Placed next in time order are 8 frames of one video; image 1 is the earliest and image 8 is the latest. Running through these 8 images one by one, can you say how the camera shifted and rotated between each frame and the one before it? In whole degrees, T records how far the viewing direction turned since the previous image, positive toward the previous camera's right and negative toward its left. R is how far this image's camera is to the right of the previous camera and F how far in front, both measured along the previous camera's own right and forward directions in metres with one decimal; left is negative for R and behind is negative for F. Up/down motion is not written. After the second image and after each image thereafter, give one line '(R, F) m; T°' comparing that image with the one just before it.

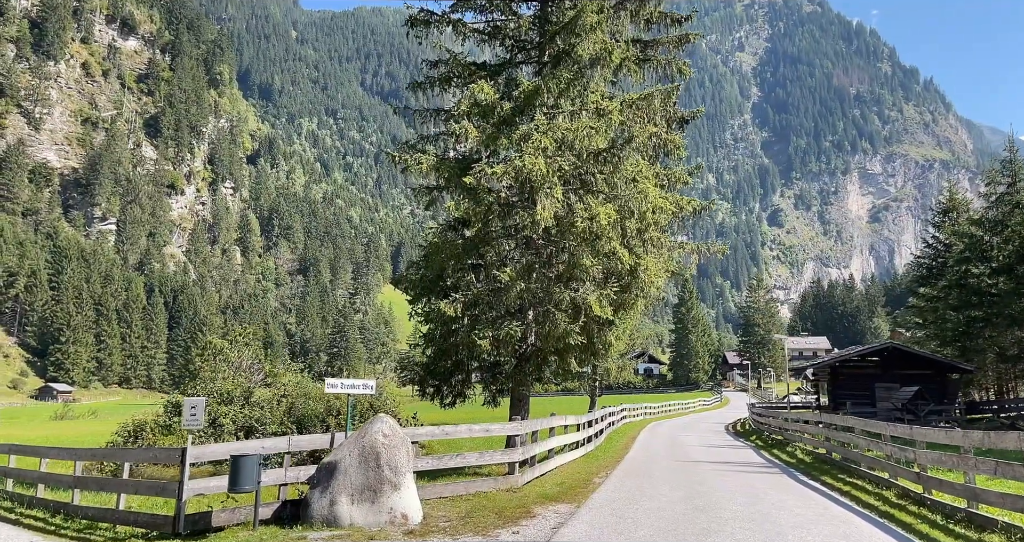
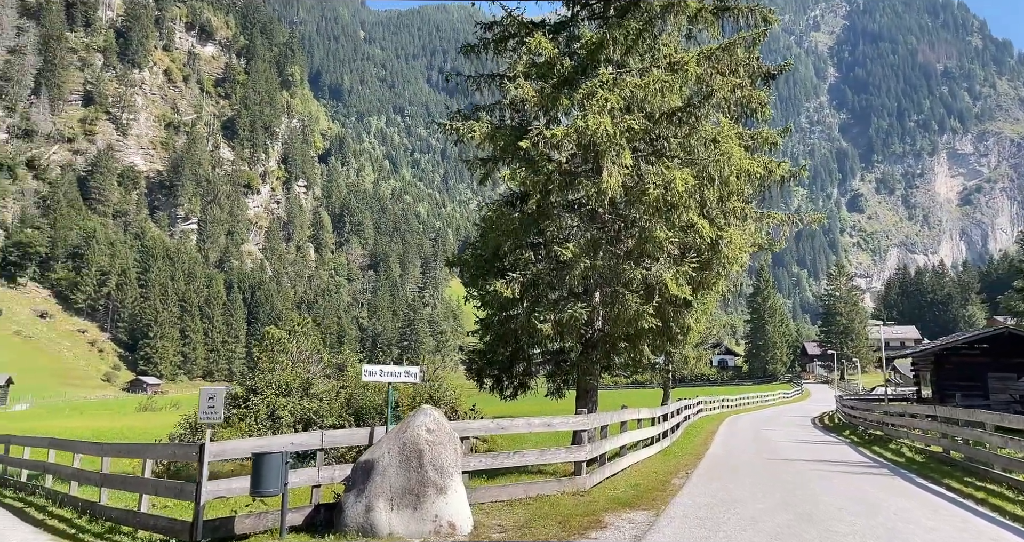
(+0.1, +2.2) m; -4°
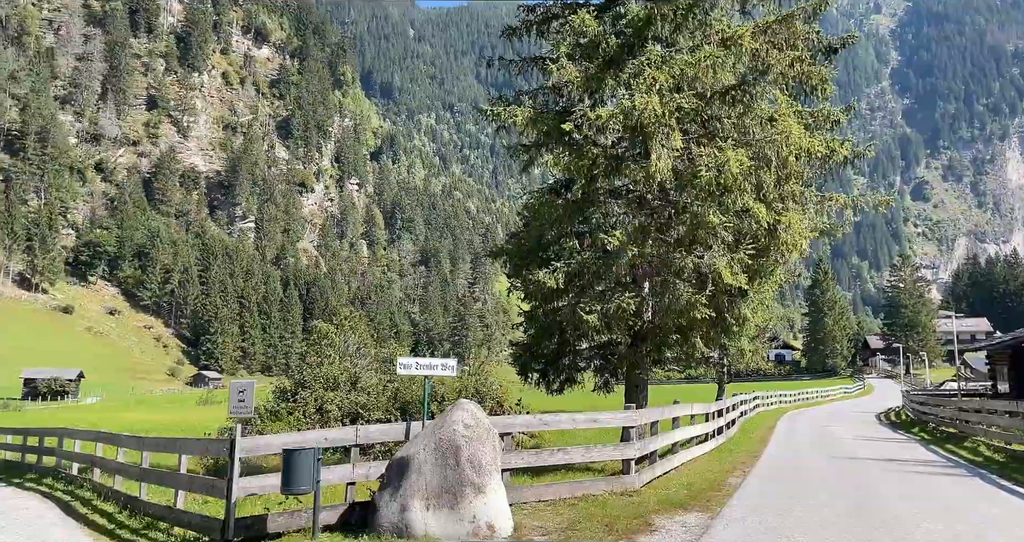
(+0.1, +0.8) m; -3°
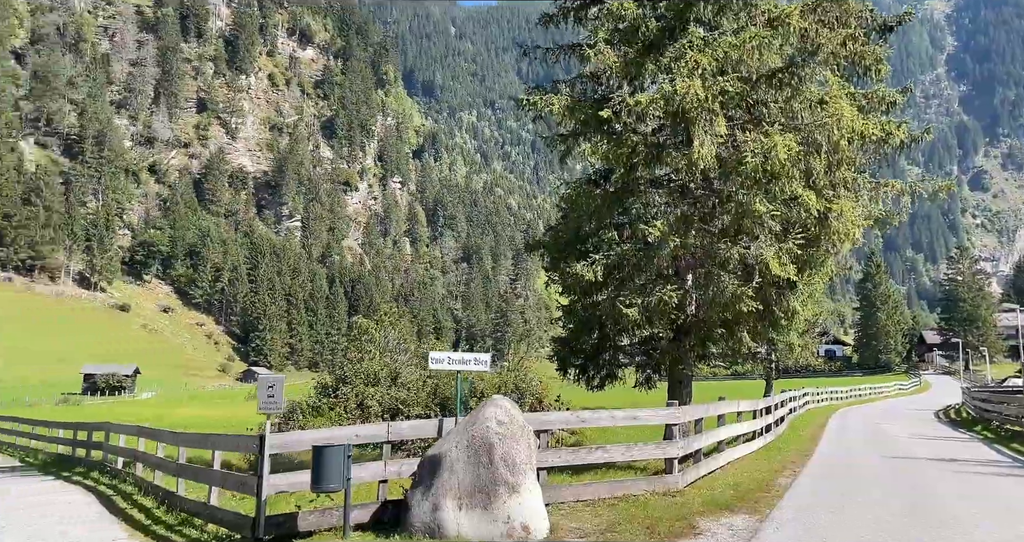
(+0.1, +0.5) m; -3°
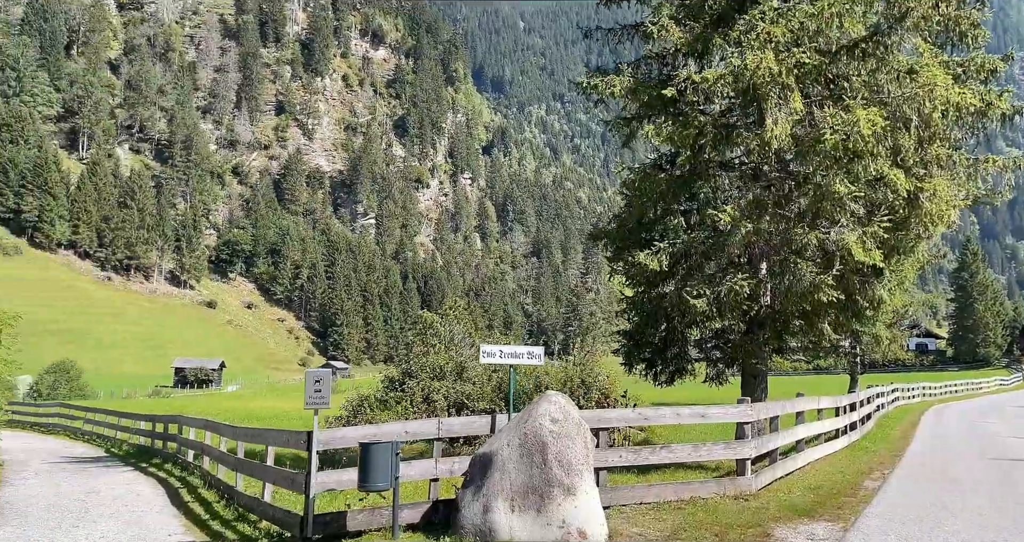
(+0.2, +0.7) m; -4°
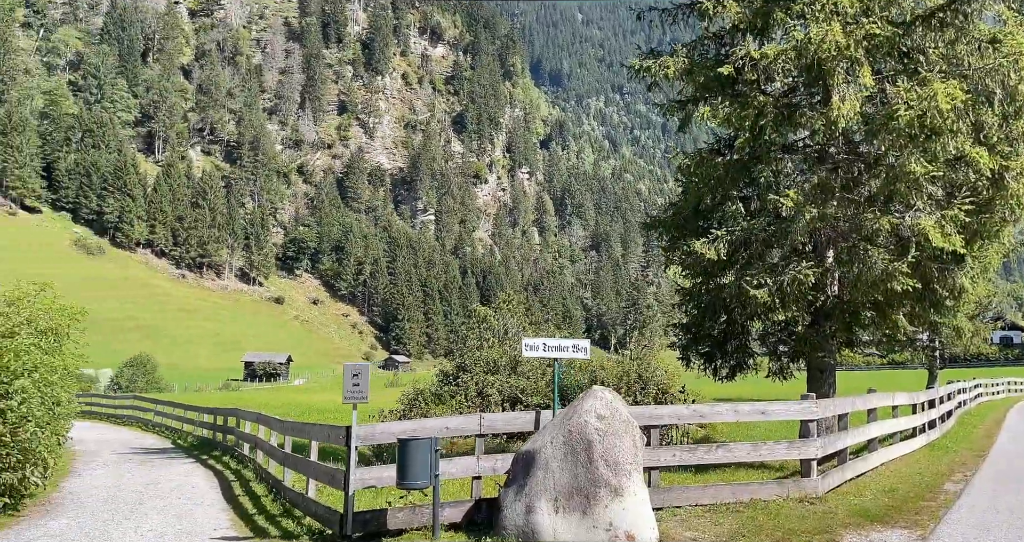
(+0.2, +0.6) m; -4°
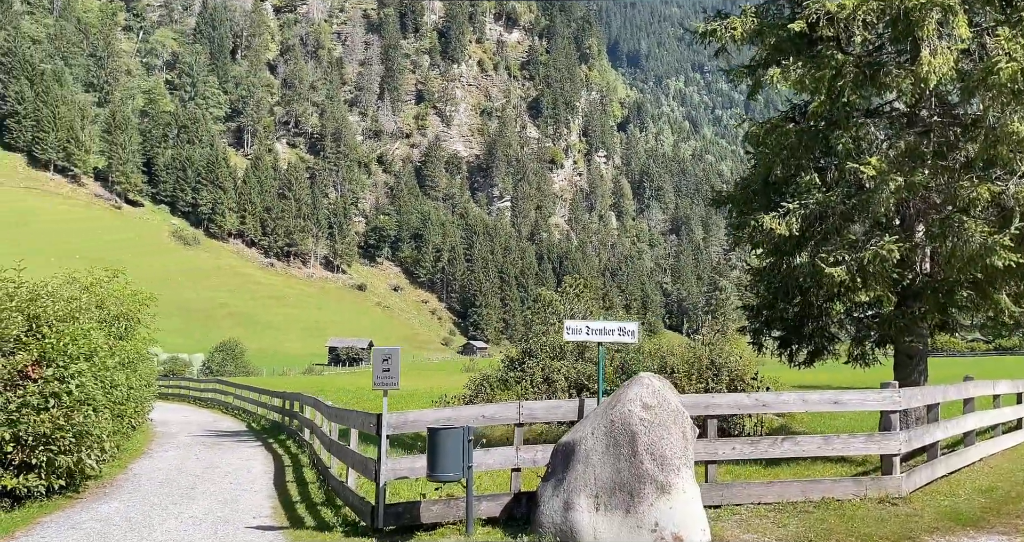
(+0.4, +1.0) m; -5°
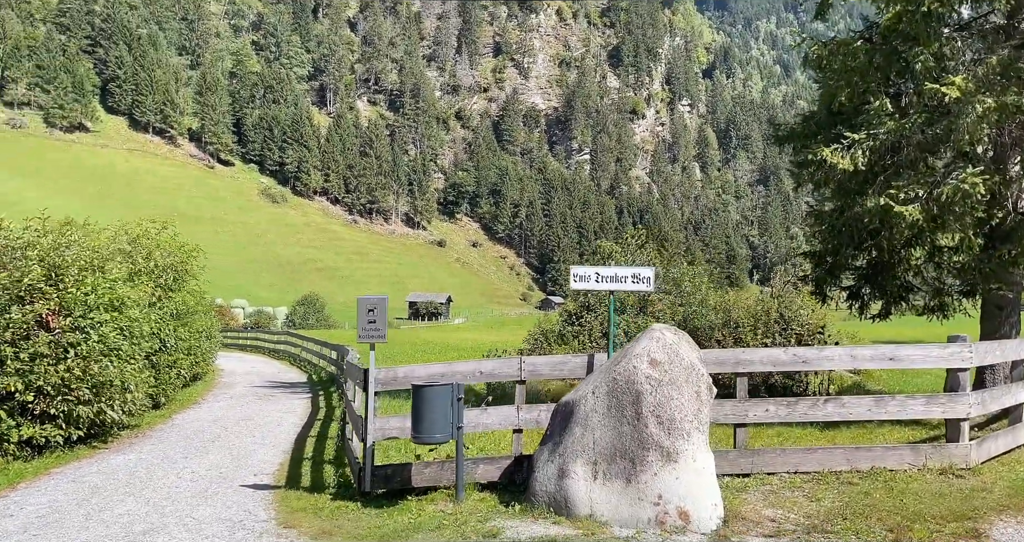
(+0.8, +1.4) m; -5°
